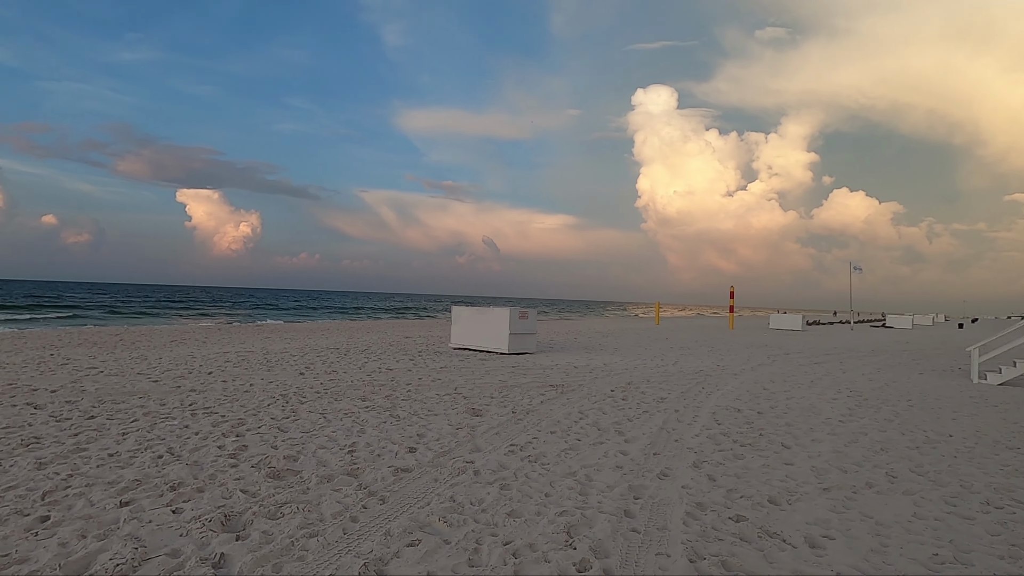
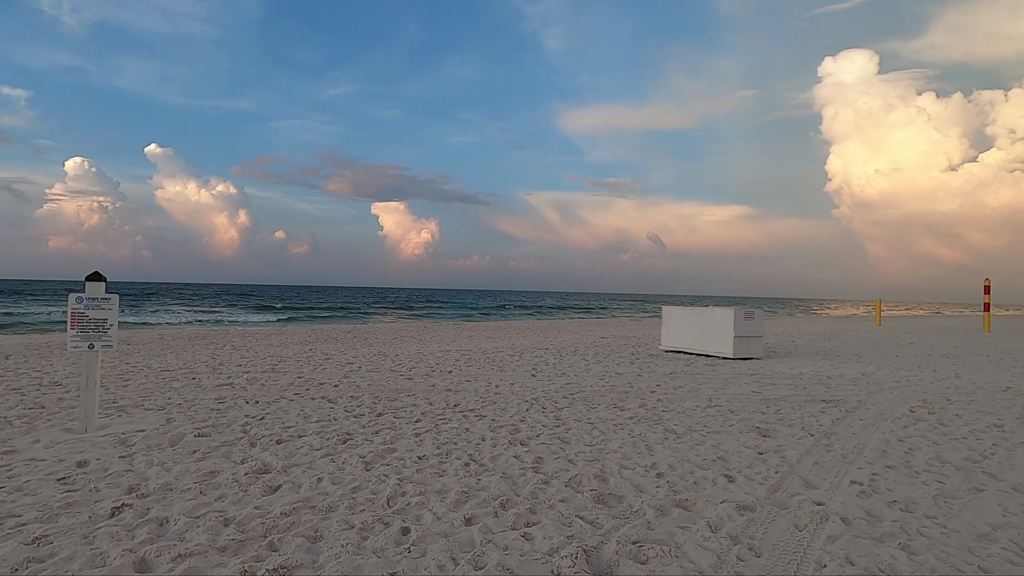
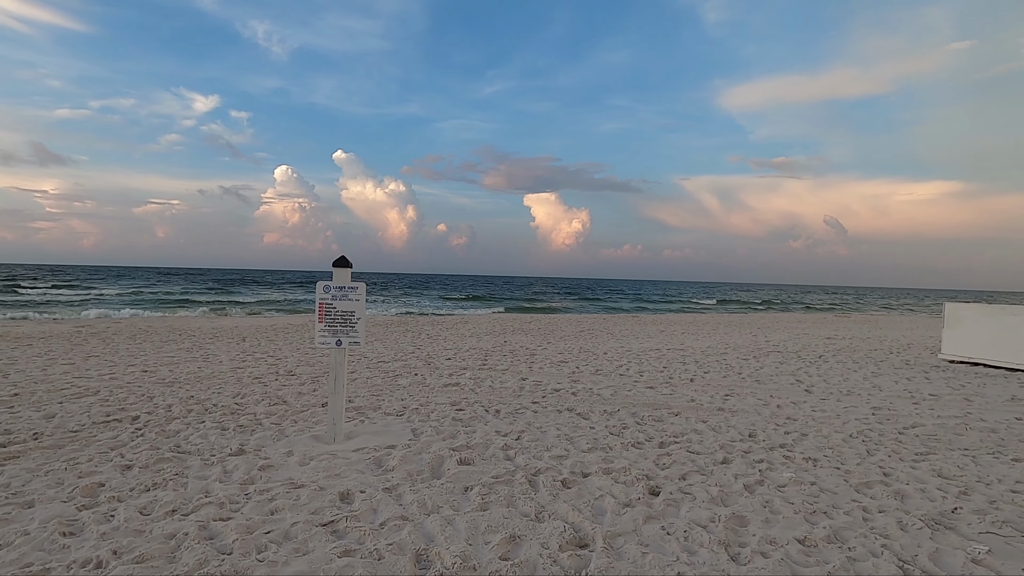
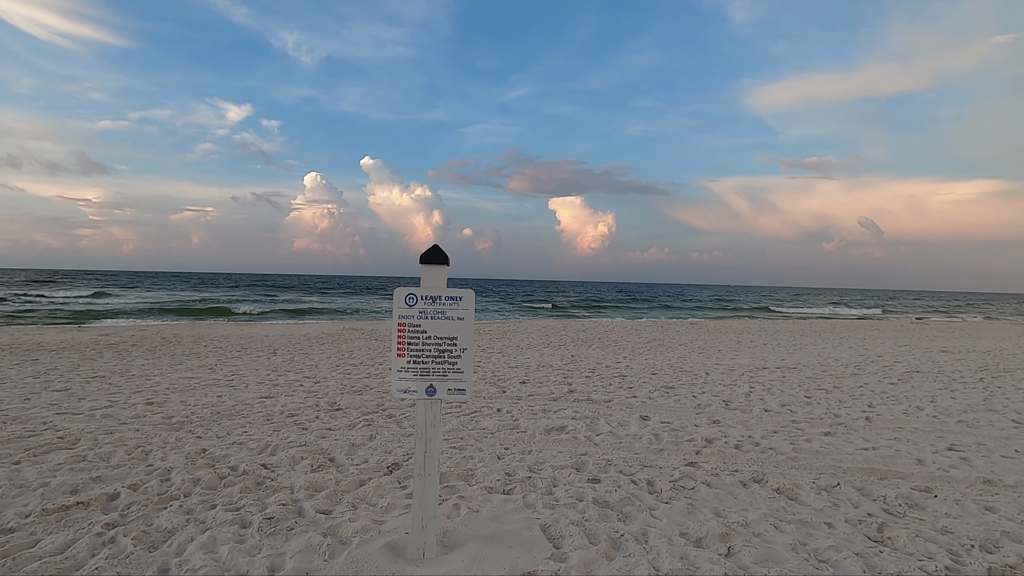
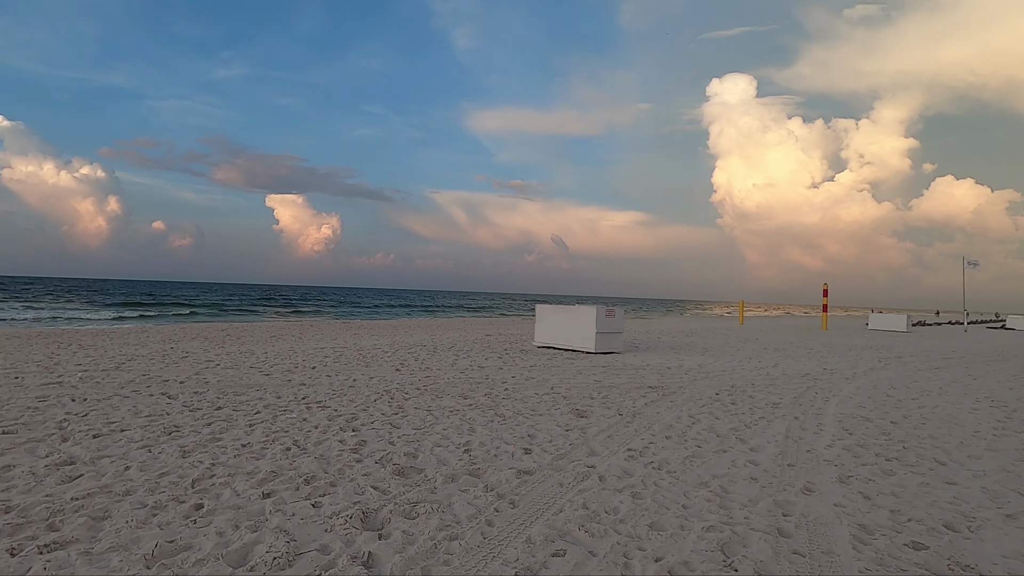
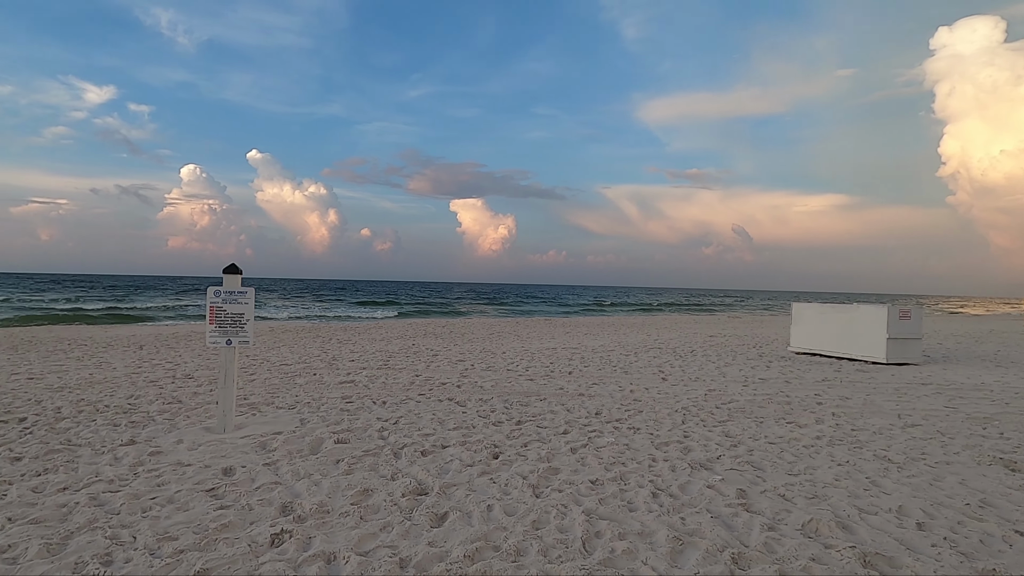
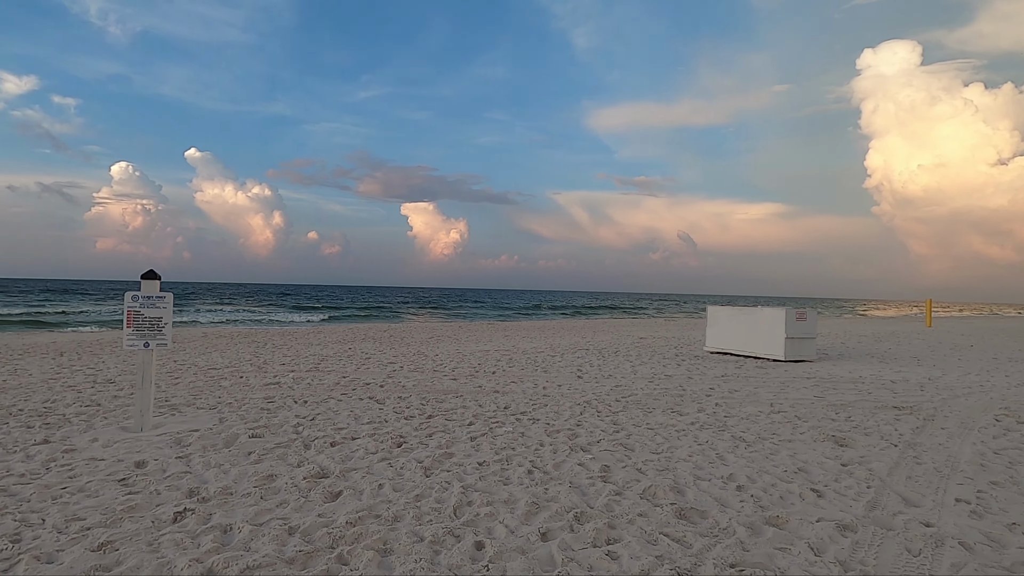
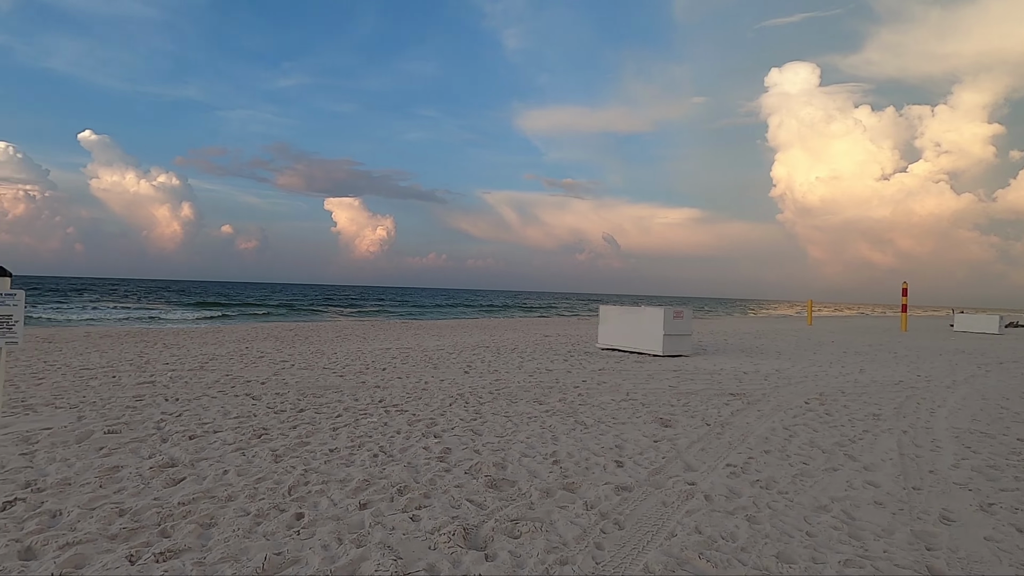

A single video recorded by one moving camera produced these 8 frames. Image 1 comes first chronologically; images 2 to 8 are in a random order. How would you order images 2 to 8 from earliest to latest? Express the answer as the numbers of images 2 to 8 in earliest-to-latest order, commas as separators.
5, 8, 2, 7, 6, 3, 4
